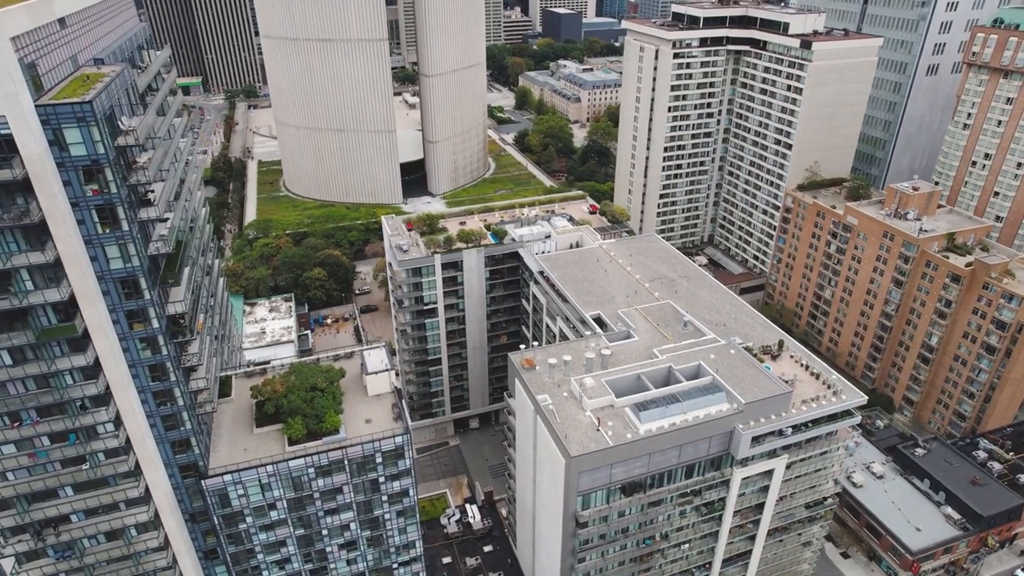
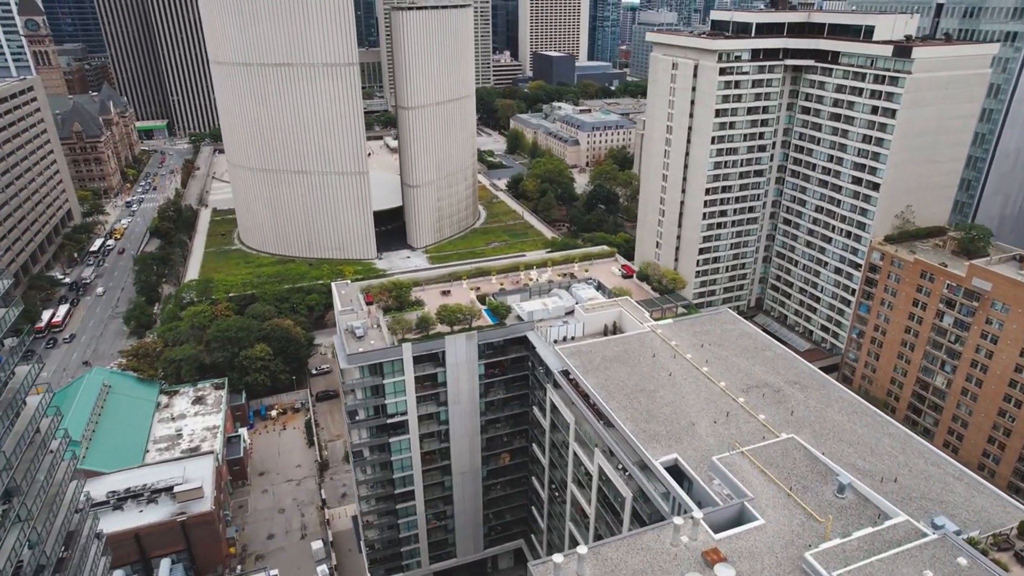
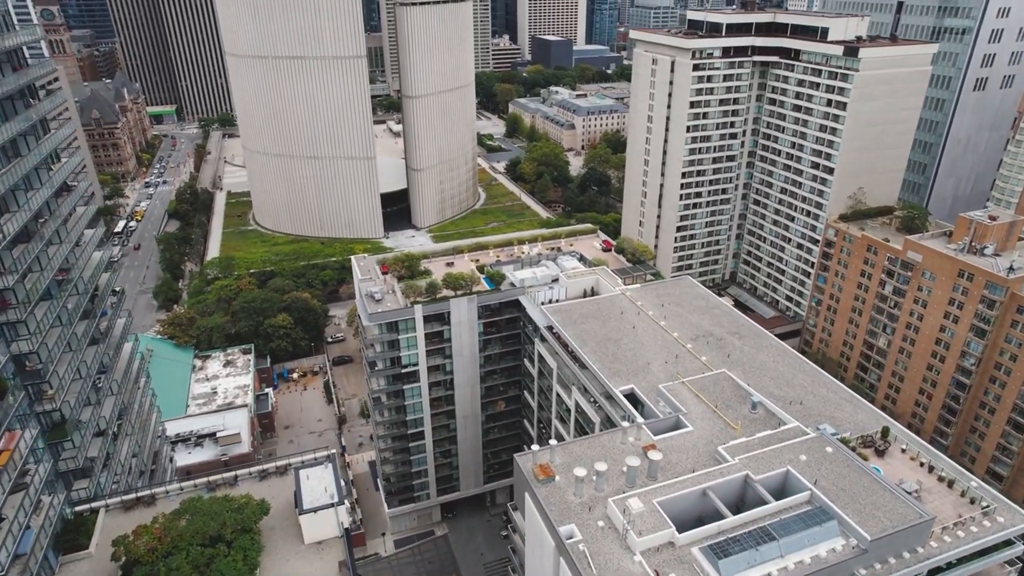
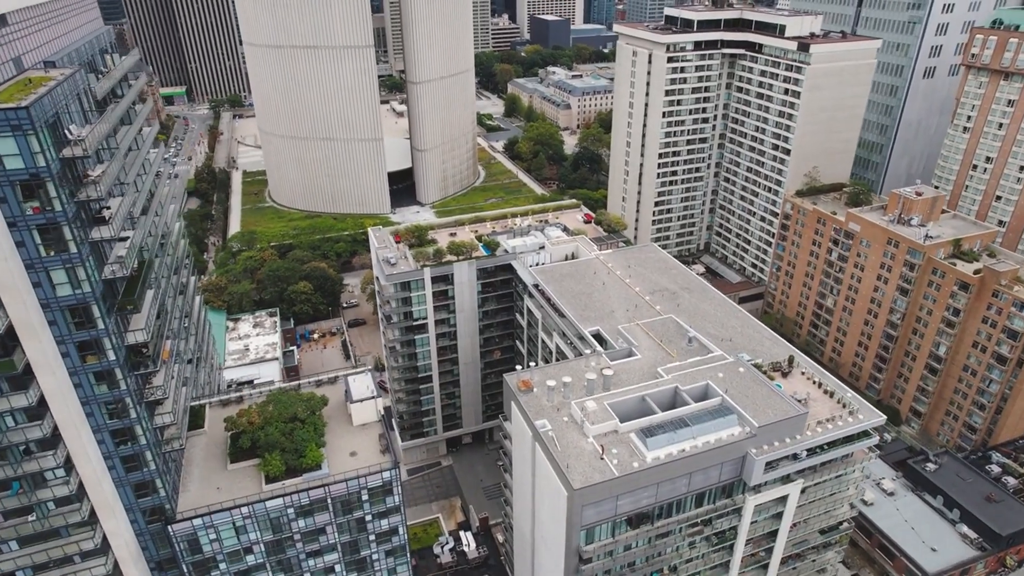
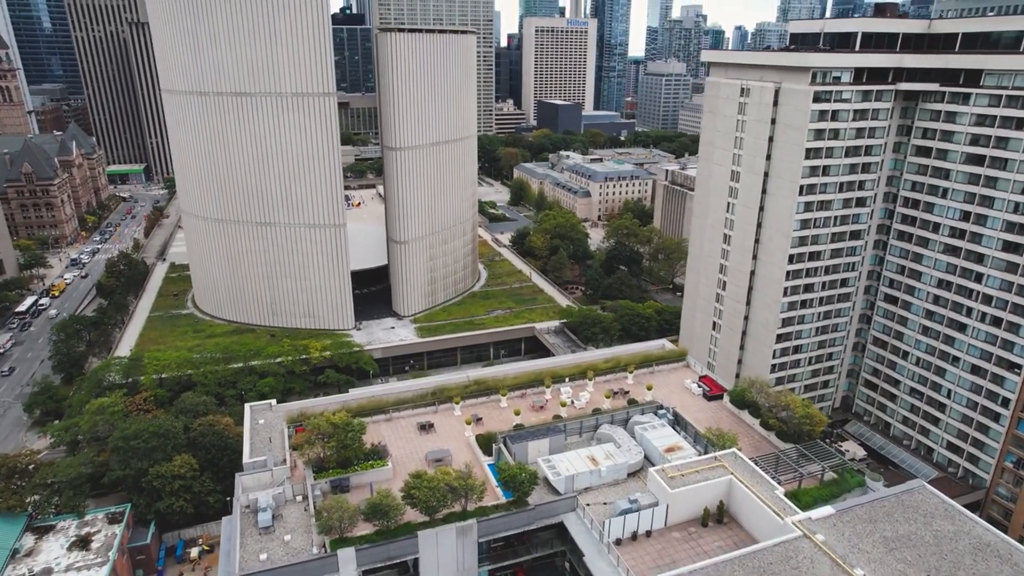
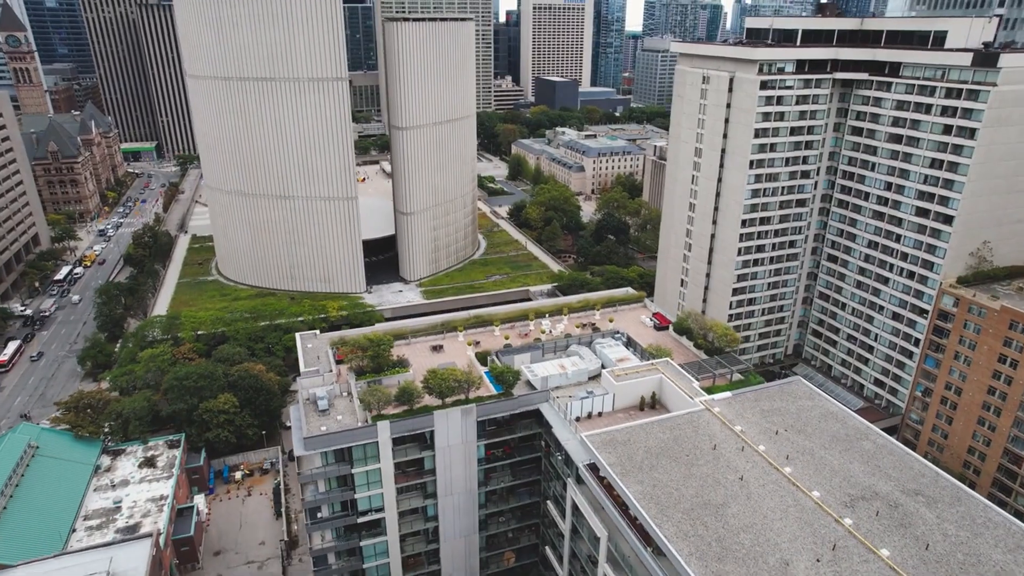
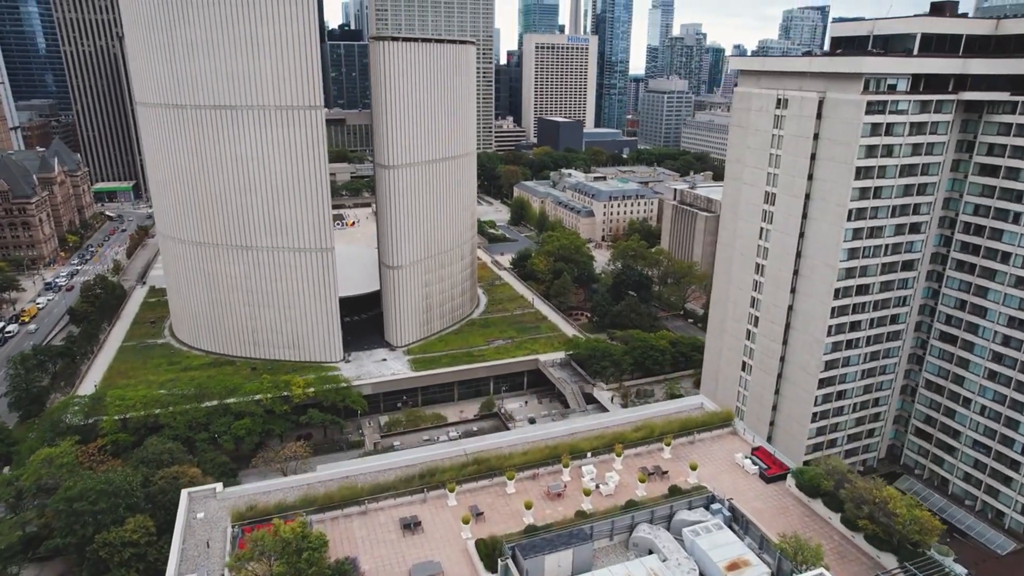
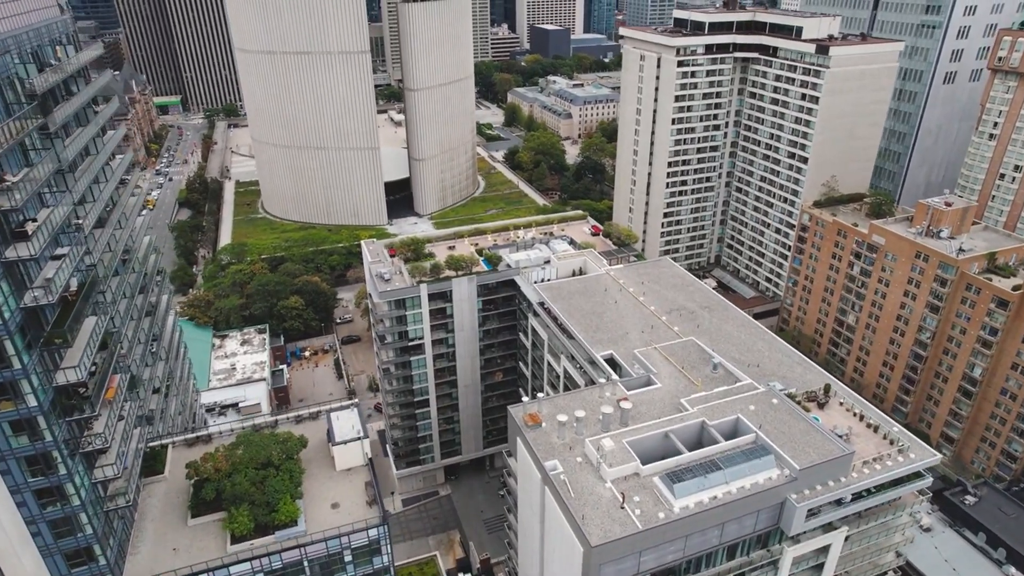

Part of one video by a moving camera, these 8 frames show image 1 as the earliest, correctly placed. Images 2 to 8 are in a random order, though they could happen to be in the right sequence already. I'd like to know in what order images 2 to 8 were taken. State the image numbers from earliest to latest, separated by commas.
4, 8, 3, 2, 6, 5, 7
